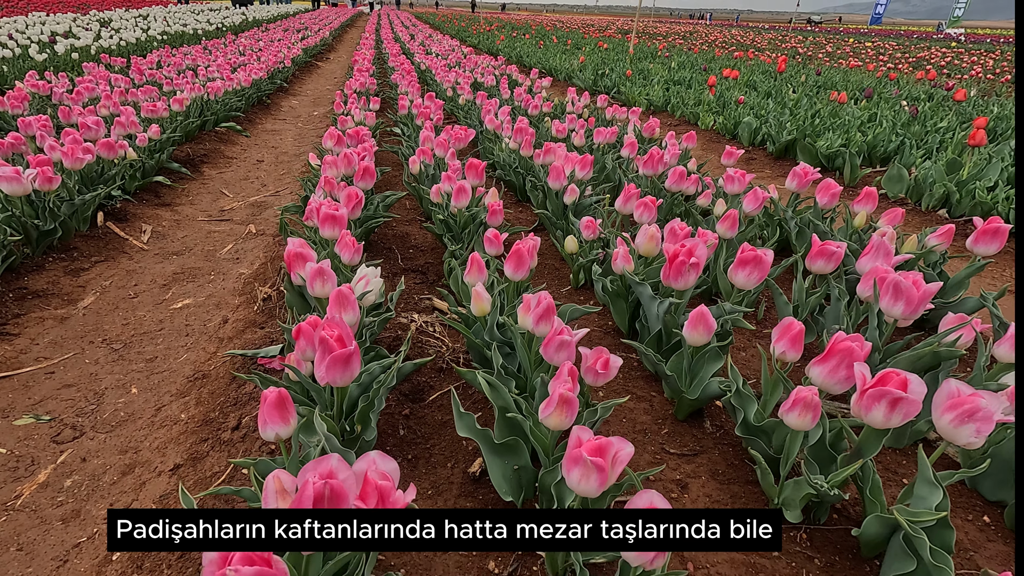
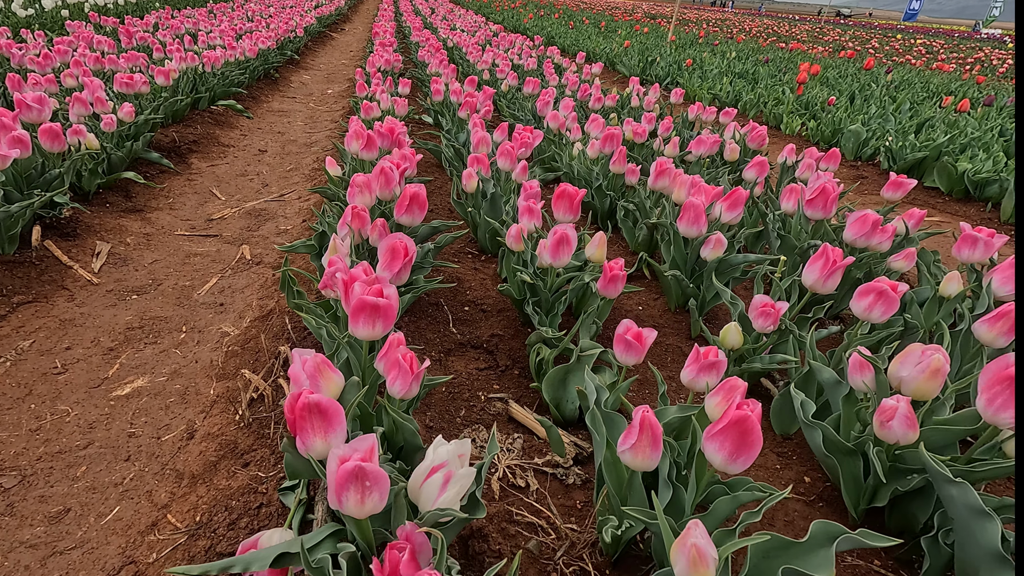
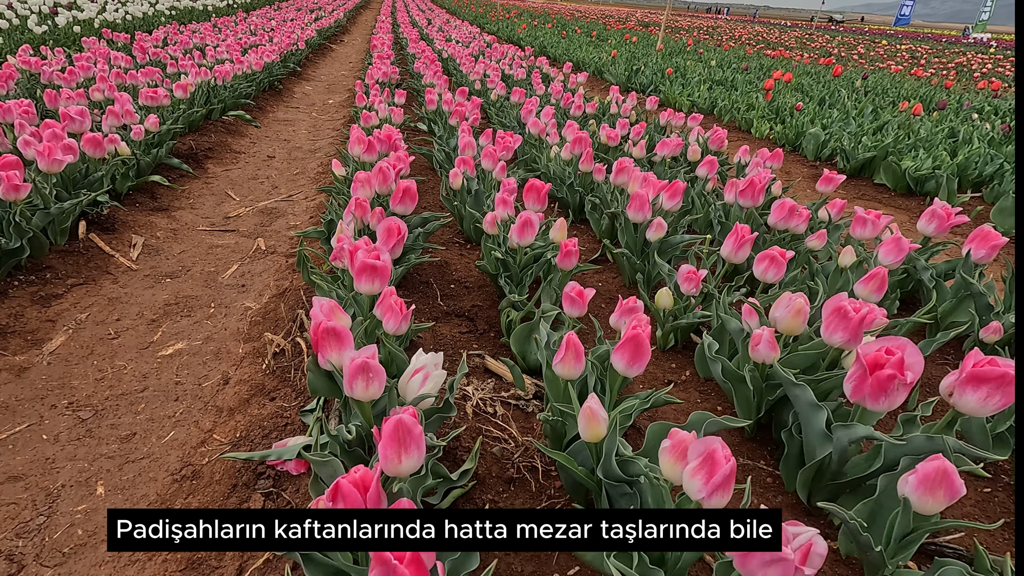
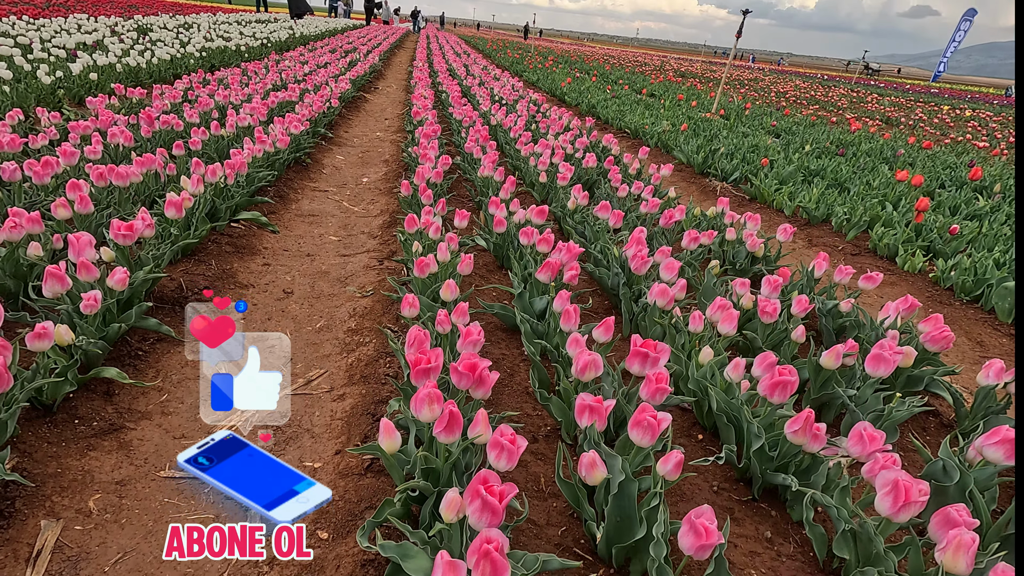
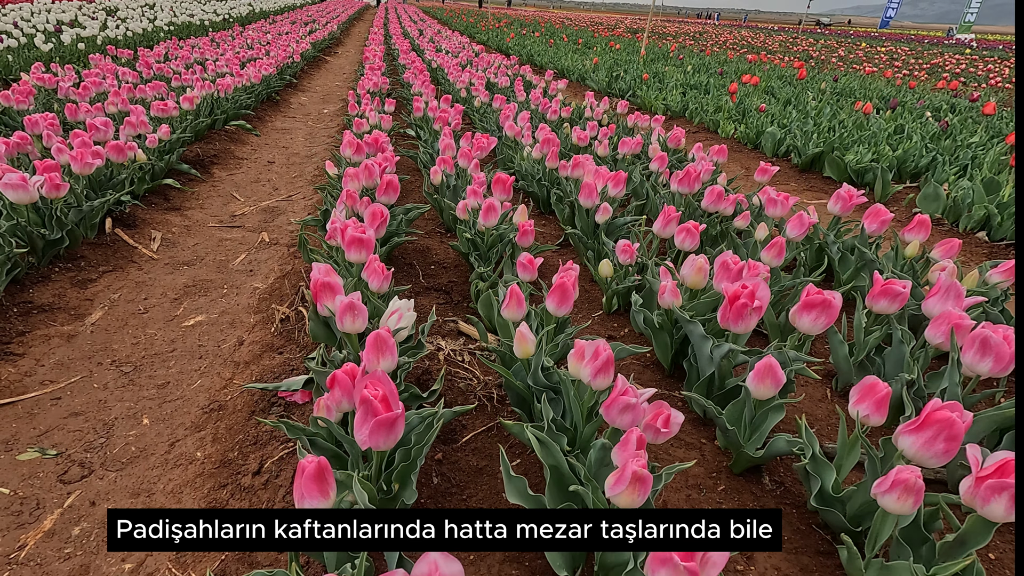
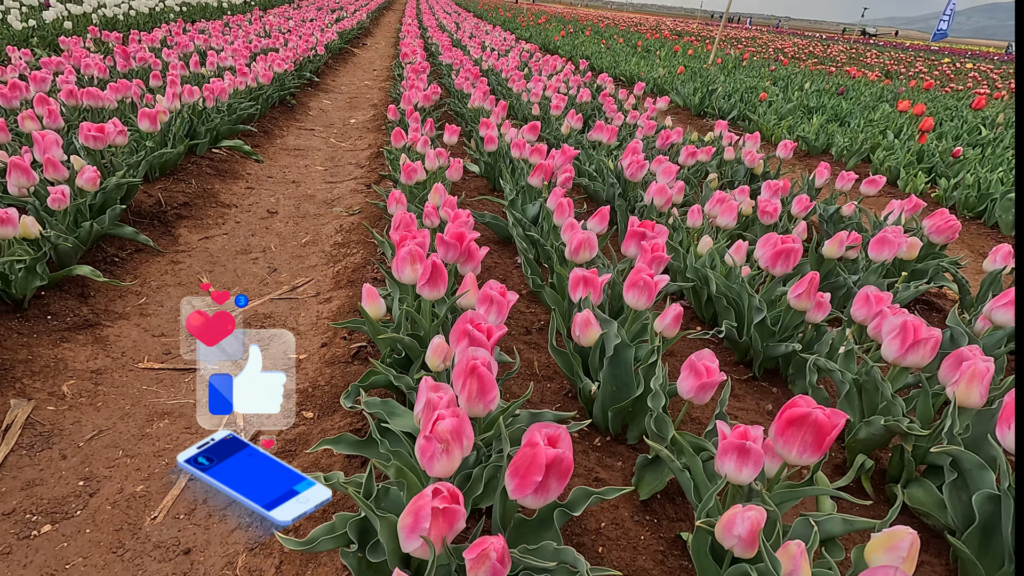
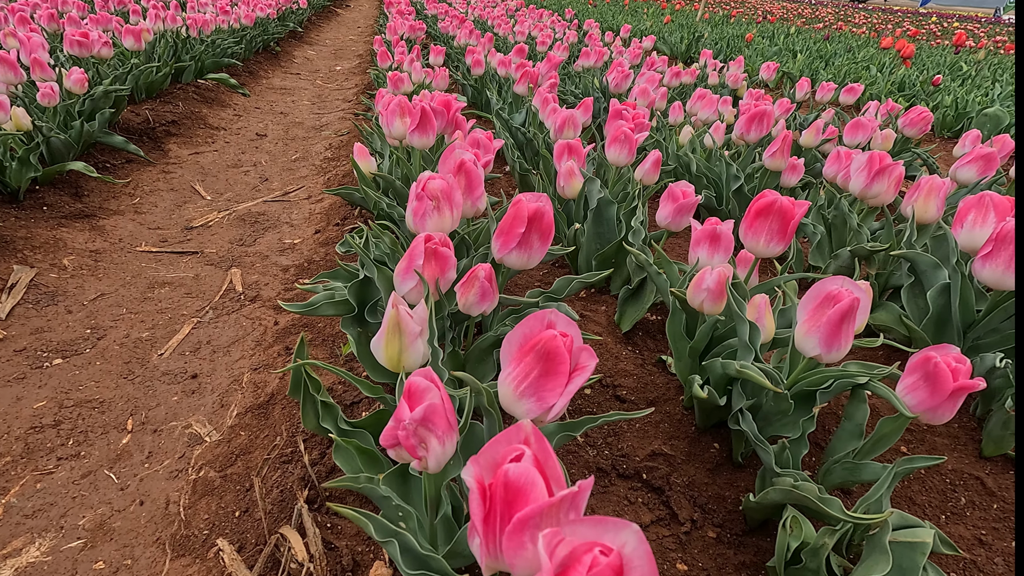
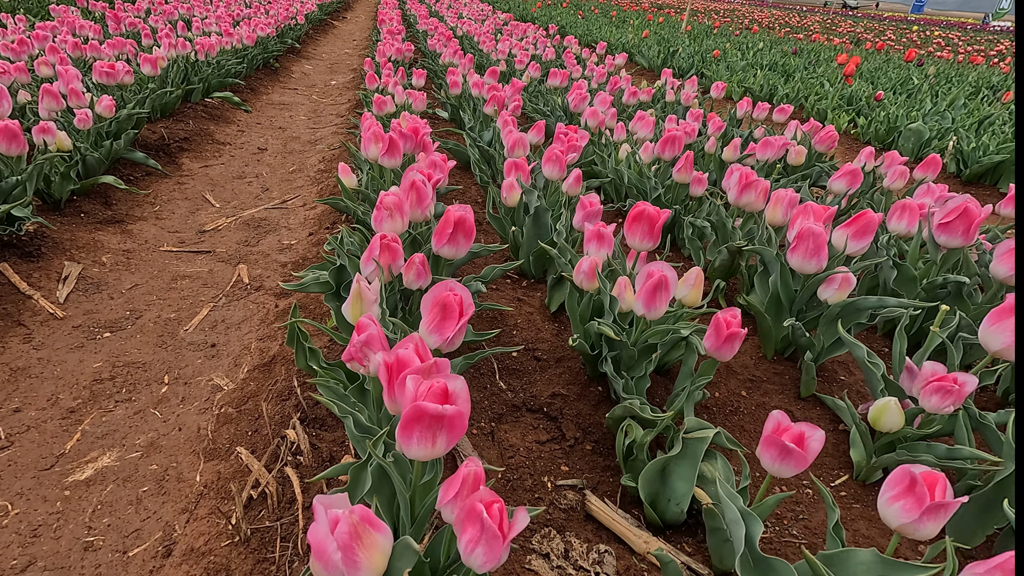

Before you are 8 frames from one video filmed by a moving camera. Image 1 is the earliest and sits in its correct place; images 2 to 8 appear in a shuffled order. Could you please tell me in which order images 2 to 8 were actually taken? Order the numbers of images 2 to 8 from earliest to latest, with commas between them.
5, 3, 2, 8, 7, 6, 4
